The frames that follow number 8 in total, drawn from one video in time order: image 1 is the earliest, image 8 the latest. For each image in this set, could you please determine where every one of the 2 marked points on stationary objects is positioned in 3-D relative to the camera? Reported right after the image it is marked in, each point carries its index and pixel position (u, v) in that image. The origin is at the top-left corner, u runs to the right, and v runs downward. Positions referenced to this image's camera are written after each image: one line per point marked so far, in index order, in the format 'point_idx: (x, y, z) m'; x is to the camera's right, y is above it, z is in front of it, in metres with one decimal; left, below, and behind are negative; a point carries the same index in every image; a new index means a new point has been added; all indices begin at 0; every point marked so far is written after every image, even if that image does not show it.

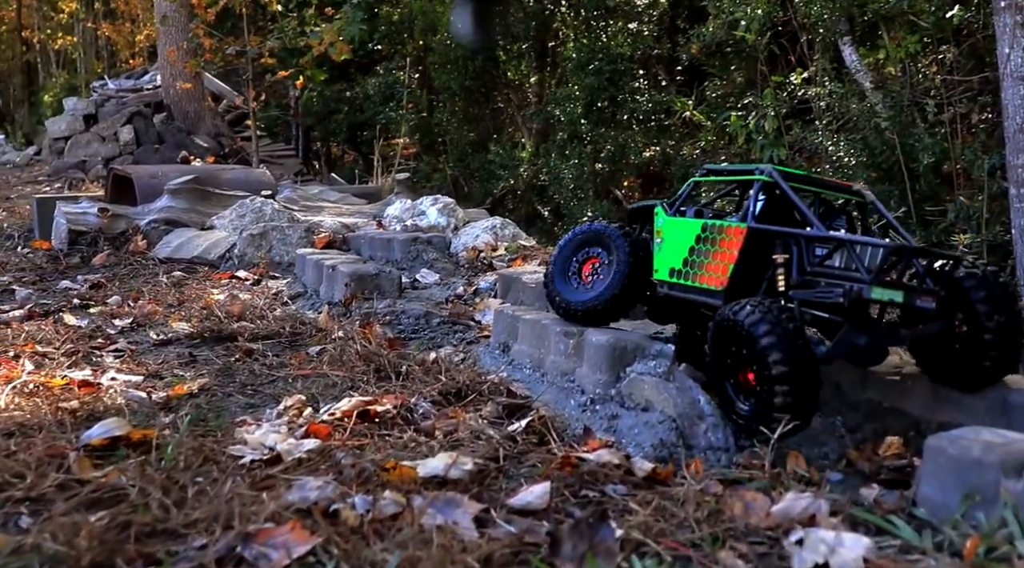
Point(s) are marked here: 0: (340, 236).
0: (-1.2, +0.4, +7.4) m
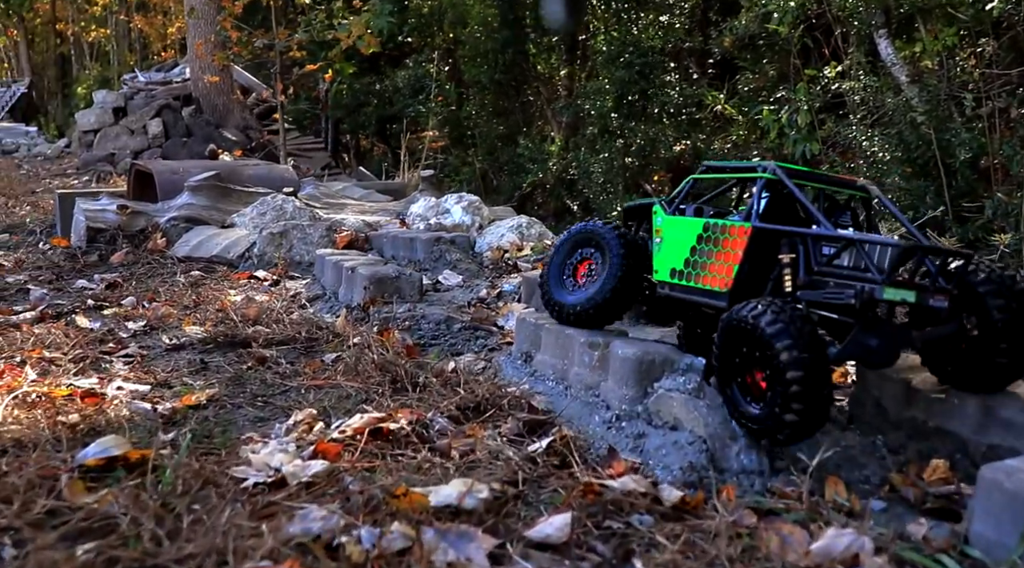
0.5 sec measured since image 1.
0: (-1.1, +0.4, +7.2) m
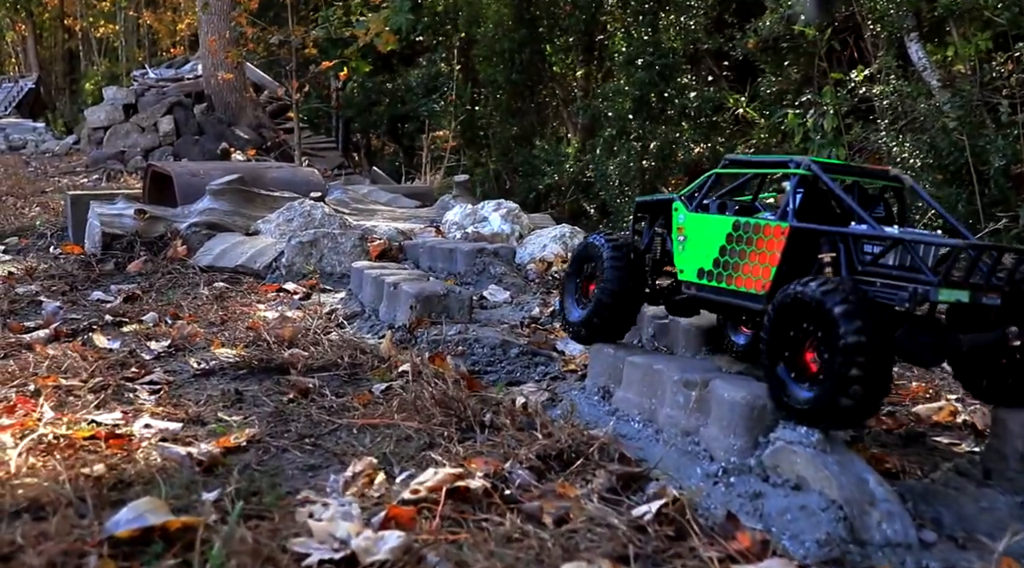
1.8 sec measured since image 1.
0: (-0.8, +0.3, +6.8) m
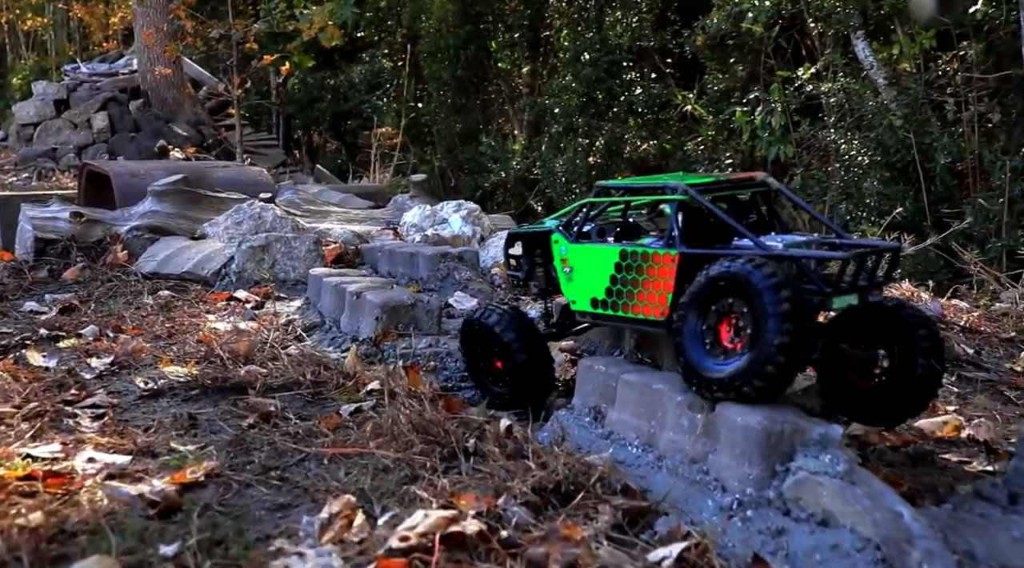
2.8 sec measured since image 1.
0: (-1.0, +0.2, +6.4) m
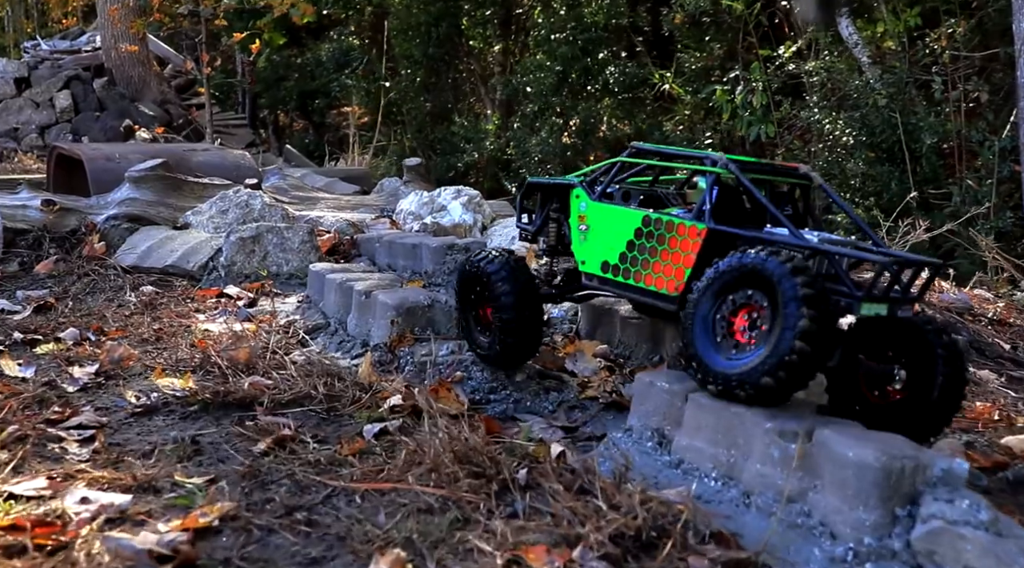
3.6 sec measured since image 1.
0: (-1.0, +0.3, +6.0) m
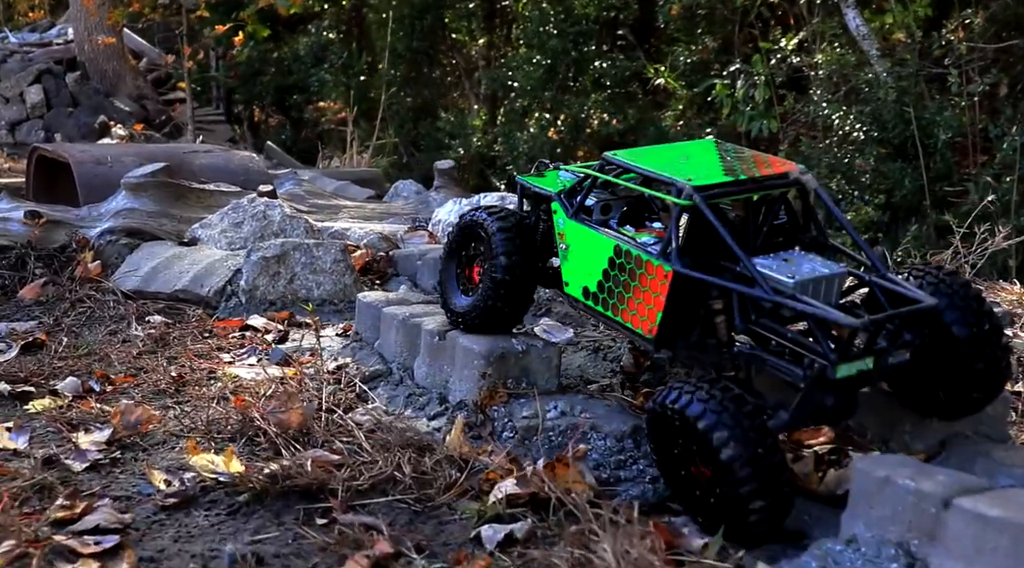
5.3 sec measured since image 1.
0: (-0.7, +0.2, +5.2) m
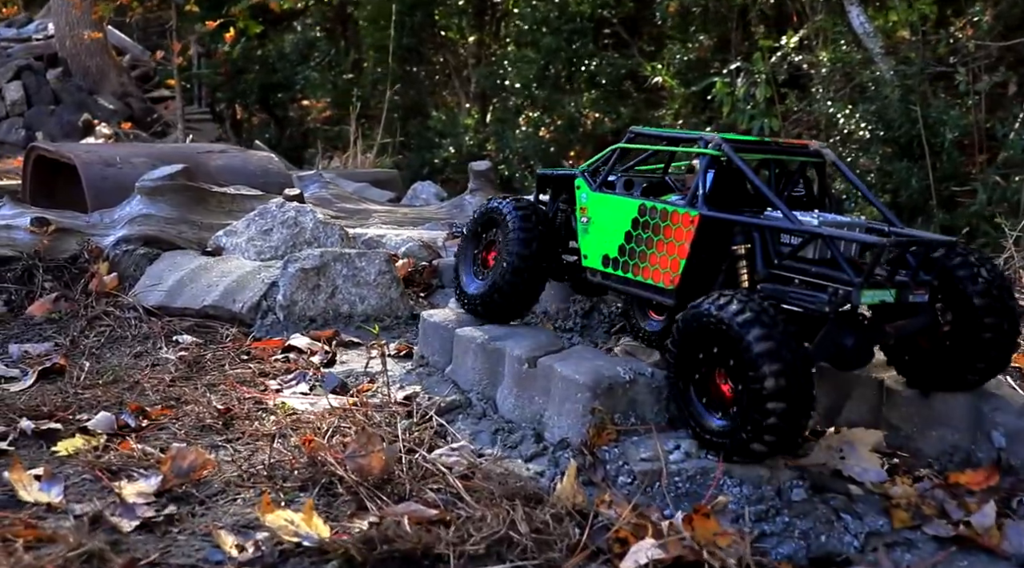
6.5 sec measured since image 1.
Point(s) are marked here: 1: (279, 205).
0: (-0.4, +0.1, +4.8) m
1: (-1.1, +0.4, +4.8) m
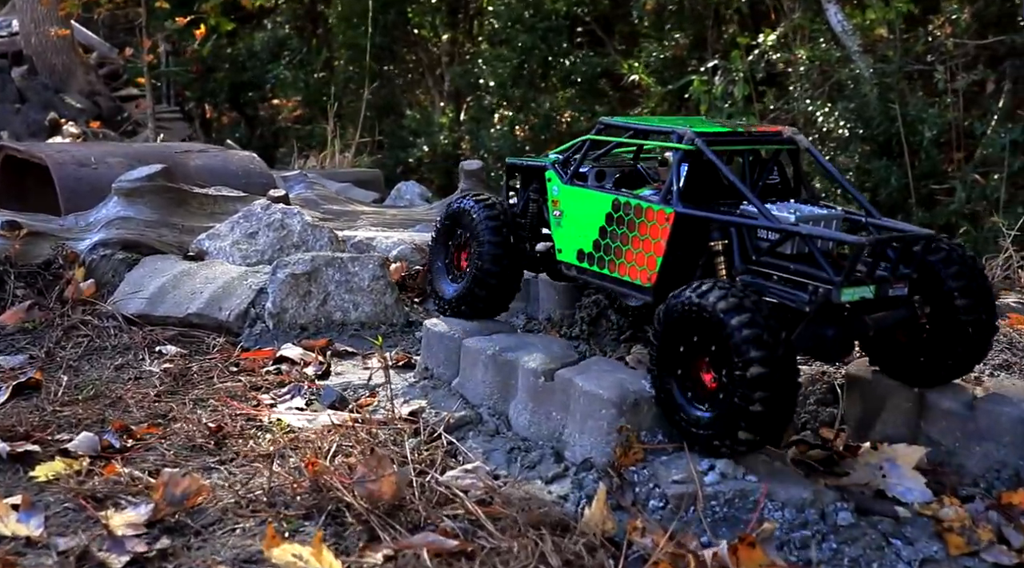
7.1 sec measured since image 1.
0: (-0.4, +0.1, +4.5) m
1: (-1.1, +0.3, +4.5) m
